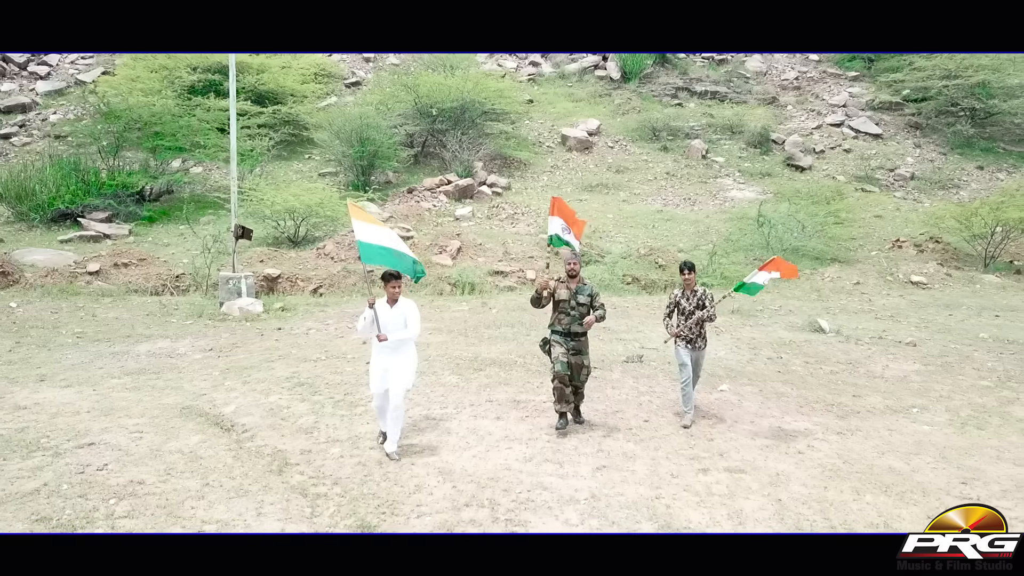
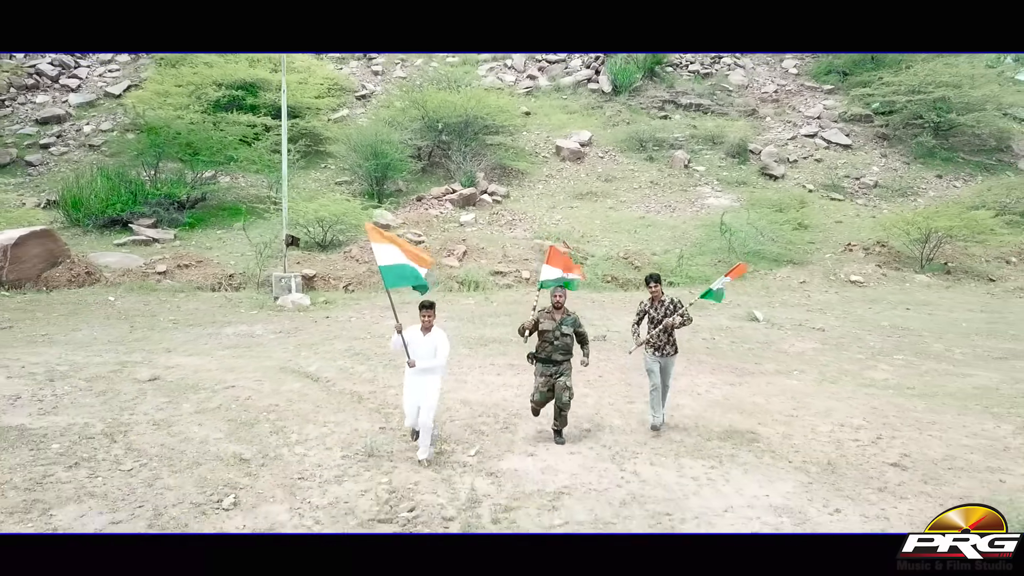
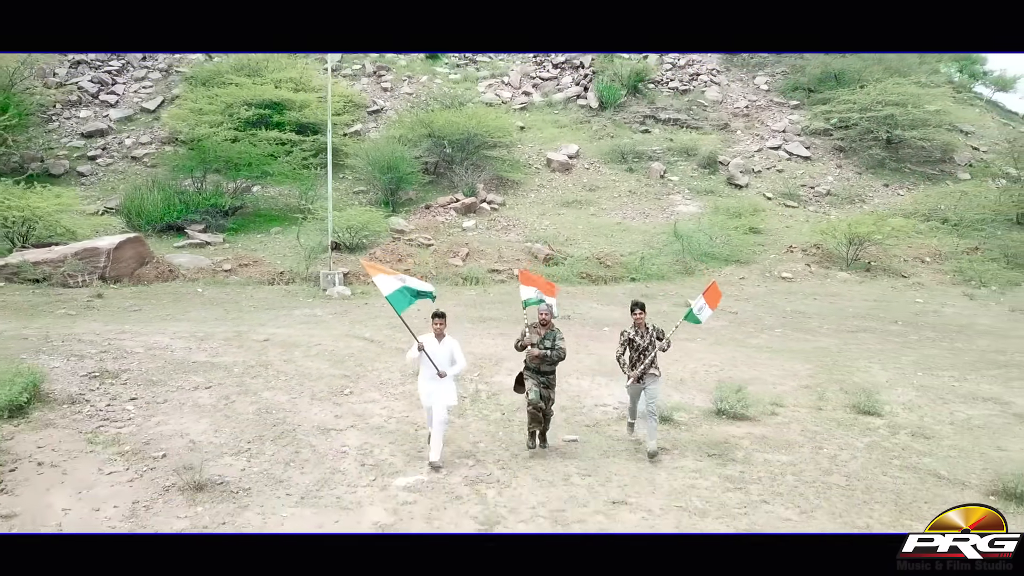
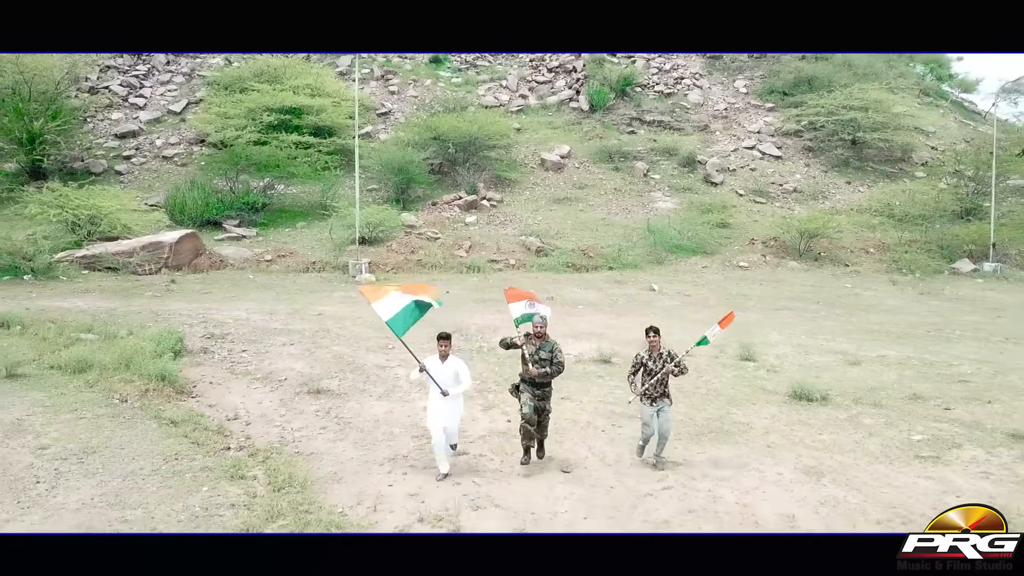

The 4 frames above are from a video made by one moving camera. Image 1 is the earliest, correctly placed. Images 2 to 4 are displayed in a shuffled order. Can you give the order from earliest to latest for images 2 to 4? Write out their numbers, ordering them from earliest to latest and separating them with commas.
2, 3, 4
